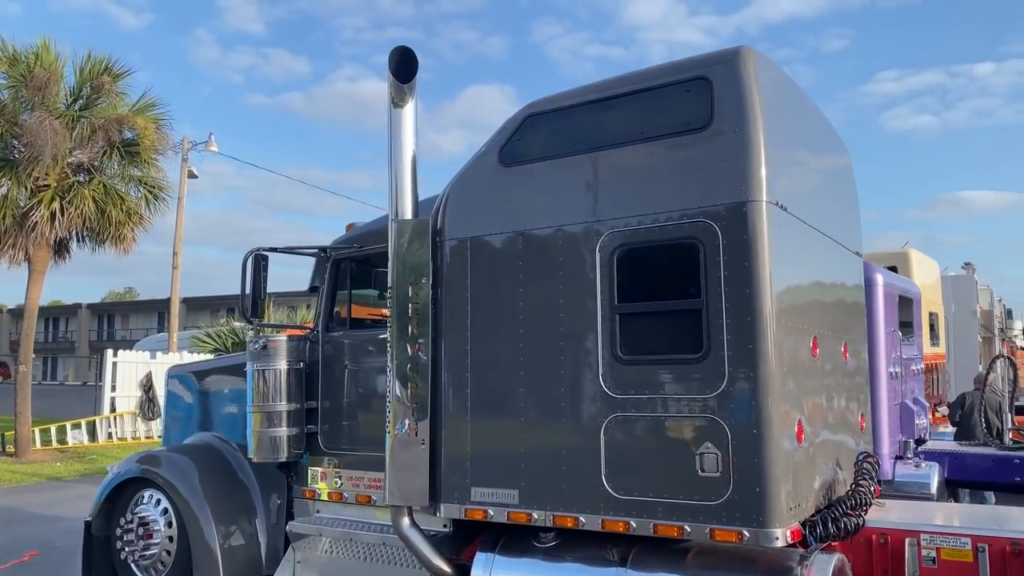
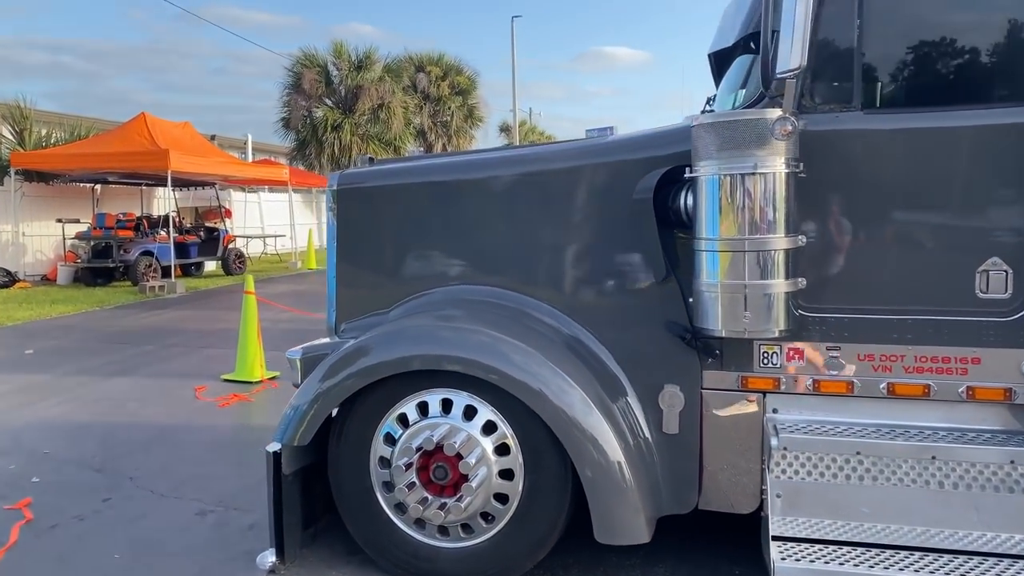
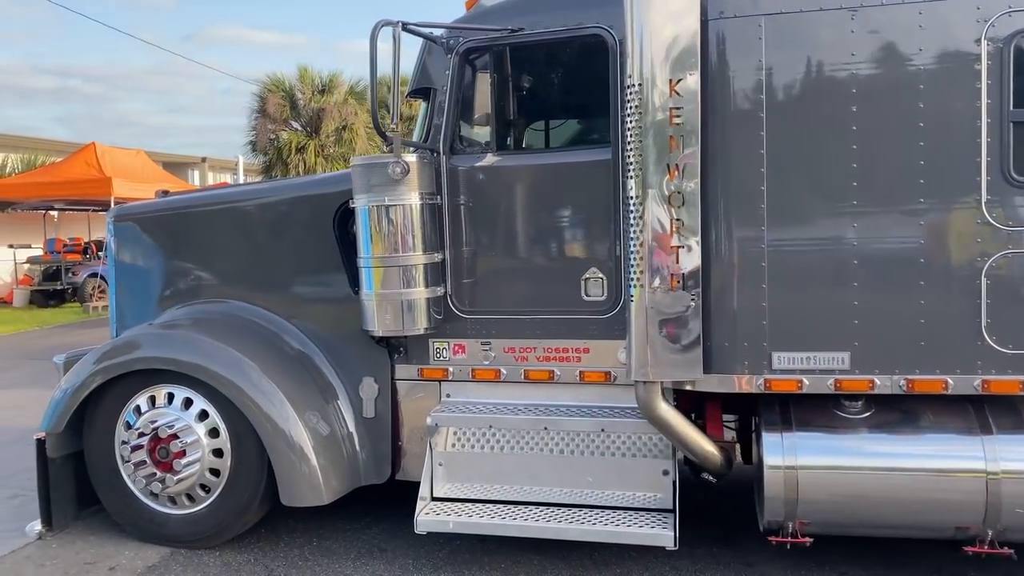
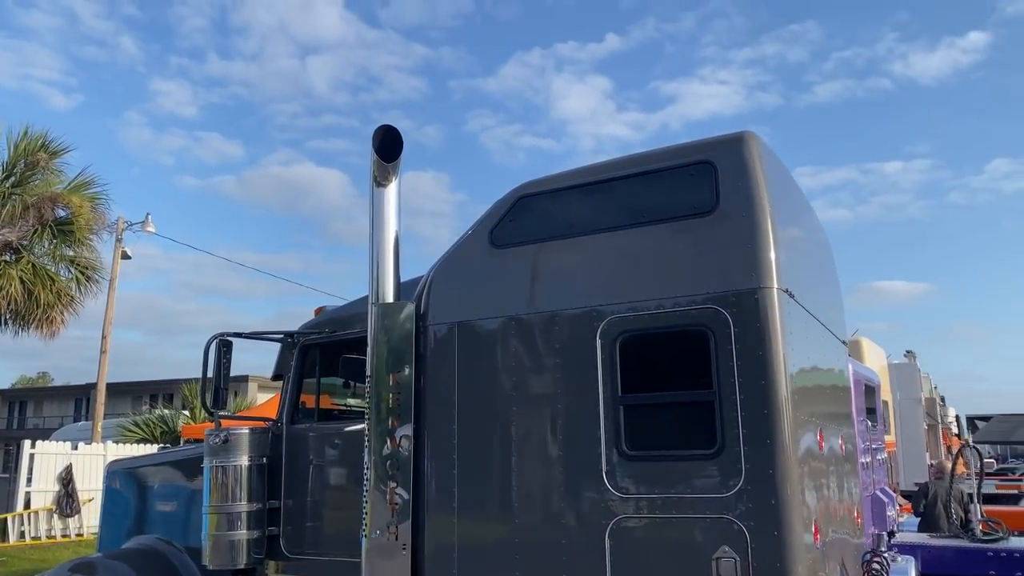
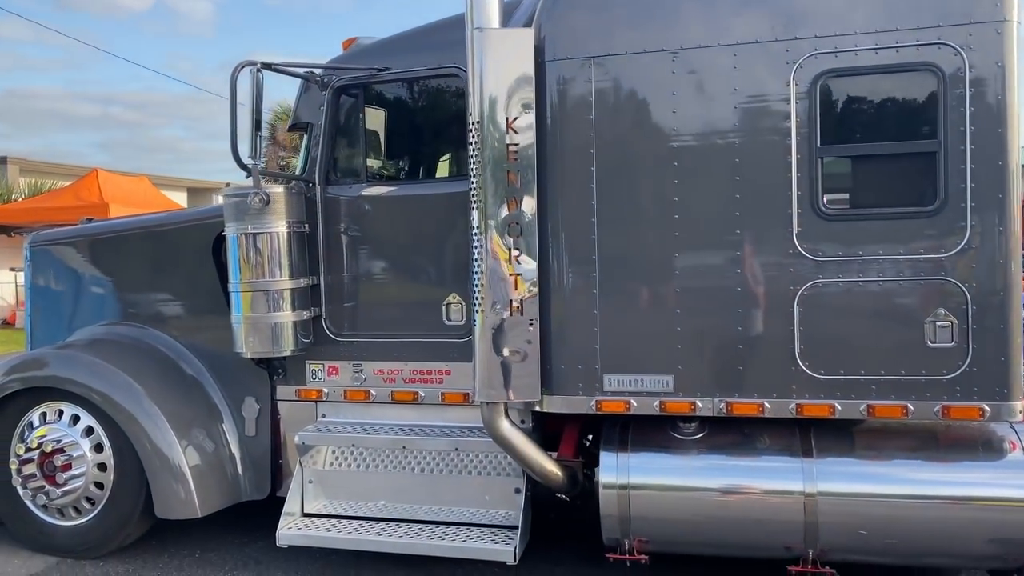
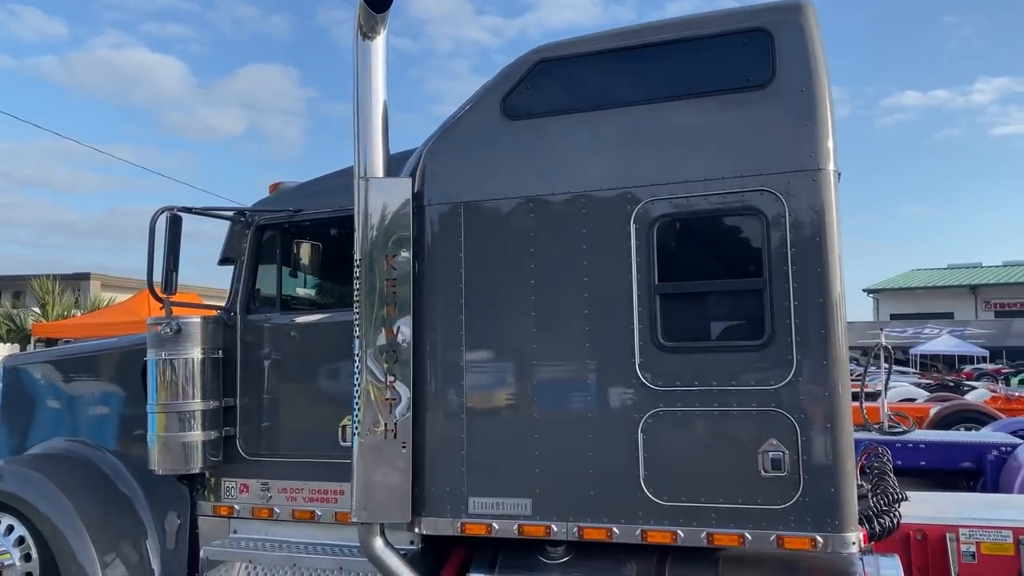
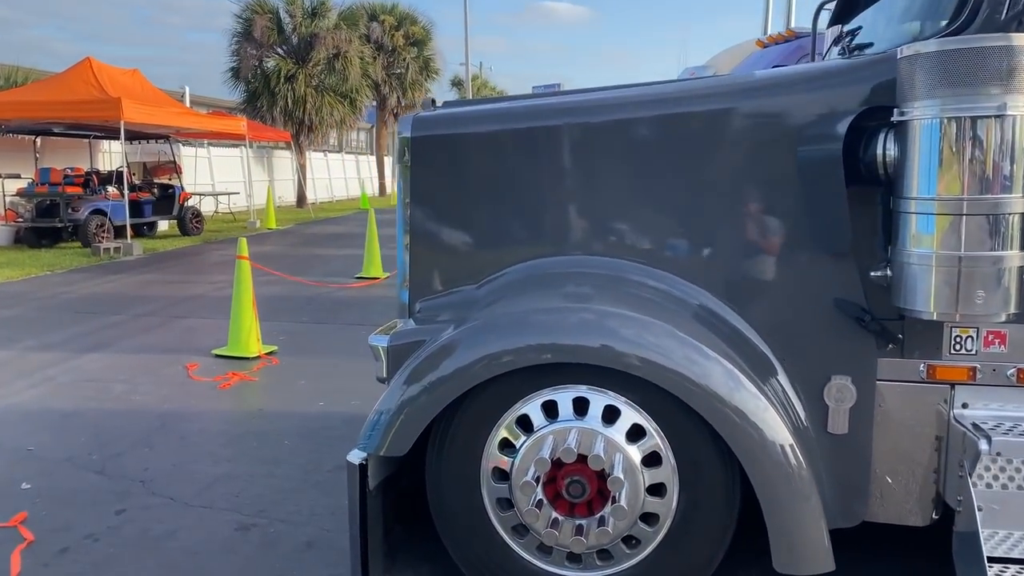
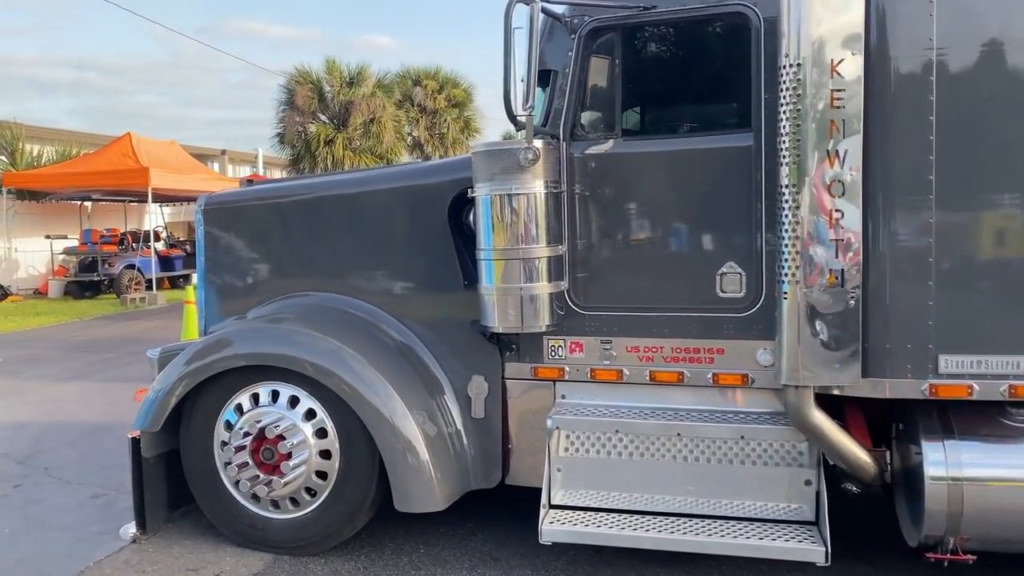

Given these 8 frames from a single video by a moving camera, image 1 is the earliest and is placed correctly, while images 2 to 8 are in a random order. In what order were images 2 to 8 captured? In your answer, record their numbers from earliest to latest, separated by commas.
4, 6, 5, 3, 8, 2, 7
